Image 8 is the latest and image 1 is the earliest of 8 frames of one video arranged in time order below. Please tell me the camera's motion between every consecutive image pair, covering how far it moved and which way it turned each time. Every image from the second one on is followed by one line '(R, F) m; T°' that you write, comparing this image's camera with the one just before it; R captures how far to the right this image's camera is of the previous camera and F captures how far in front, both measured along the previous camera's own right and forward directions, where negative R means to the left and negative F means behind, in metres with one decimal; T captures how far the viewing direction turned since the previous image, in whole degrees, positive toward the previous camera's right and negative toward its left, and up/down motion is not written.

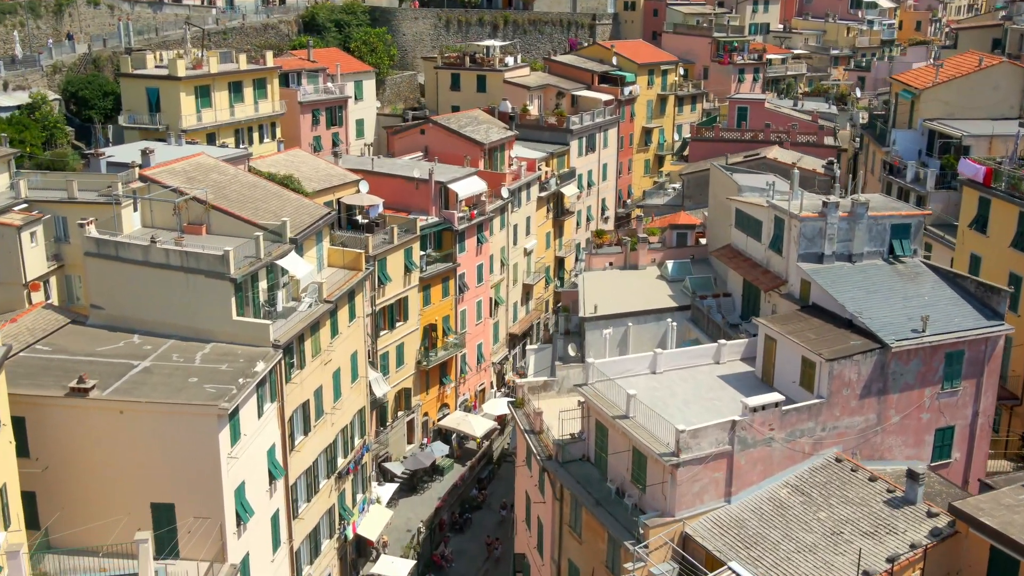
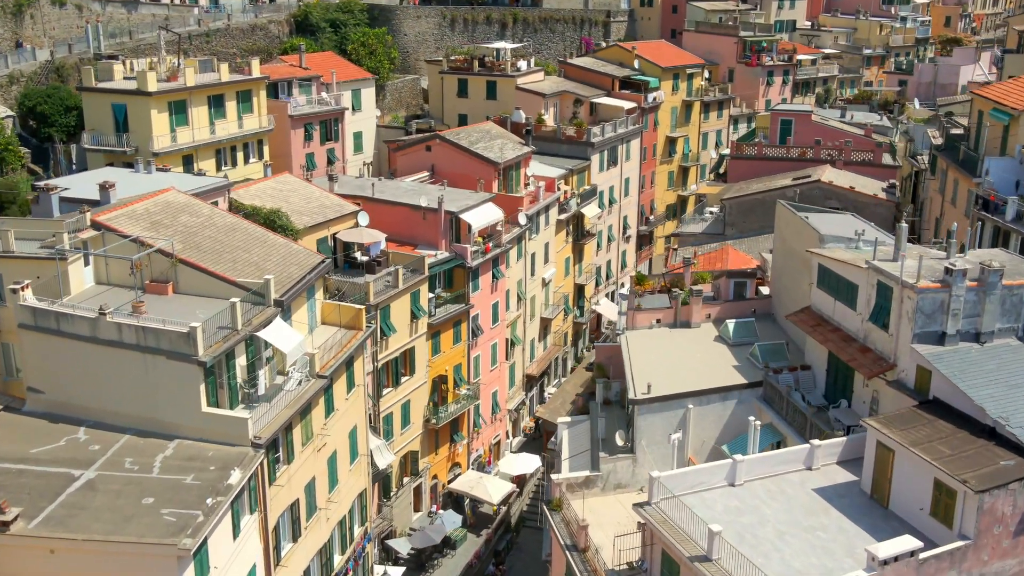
(-1.2, +7.2) m; 0°
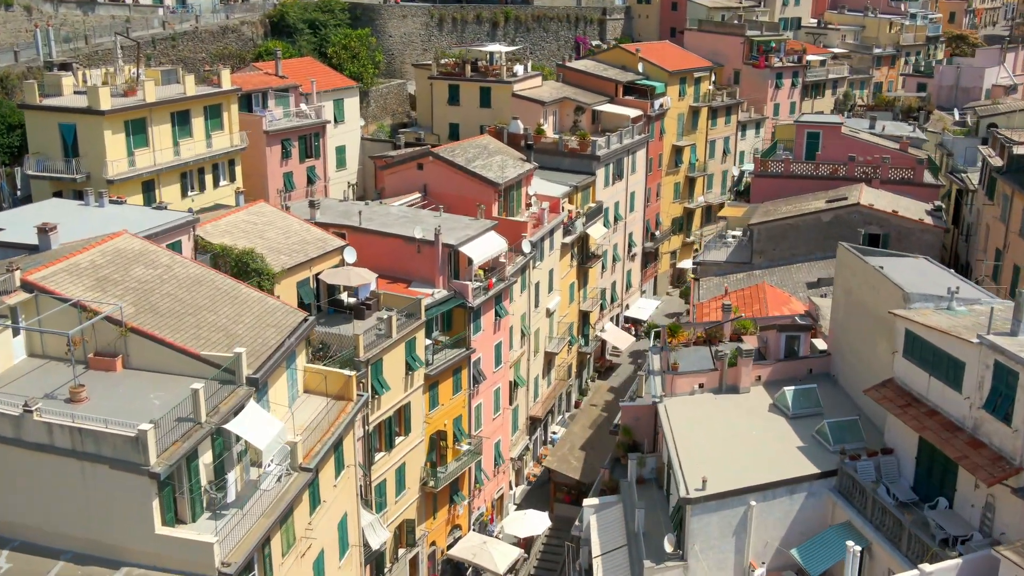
(-1.2, +5.8) m; +1°
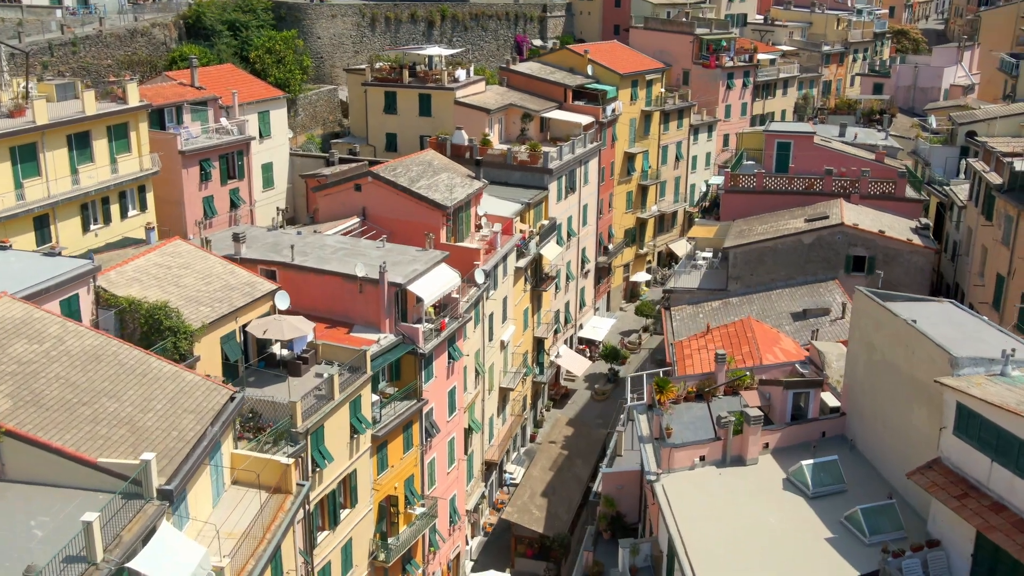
(-0.9, +5.1) m; +4°
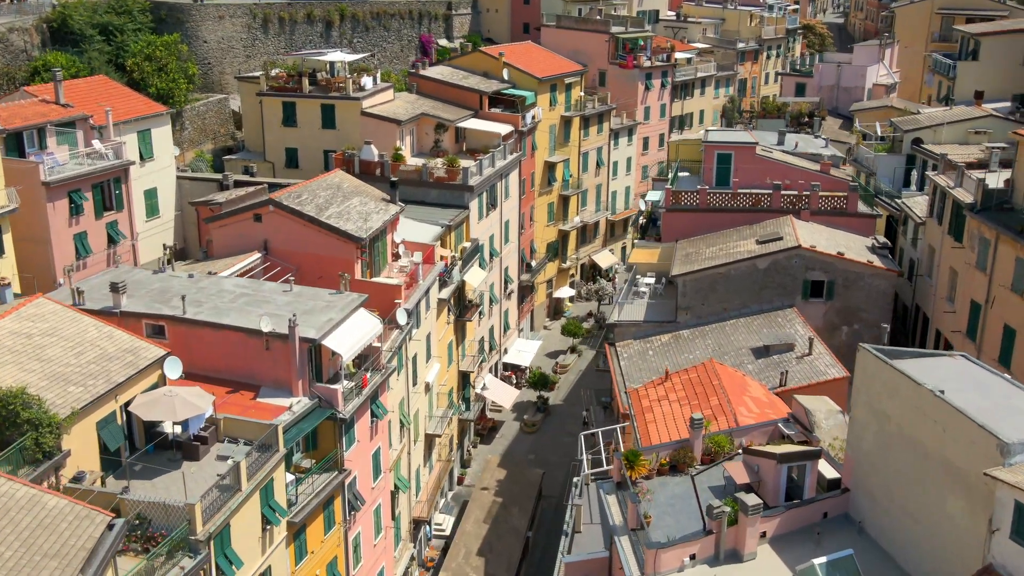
(-1.0, +5.0) m; +6°
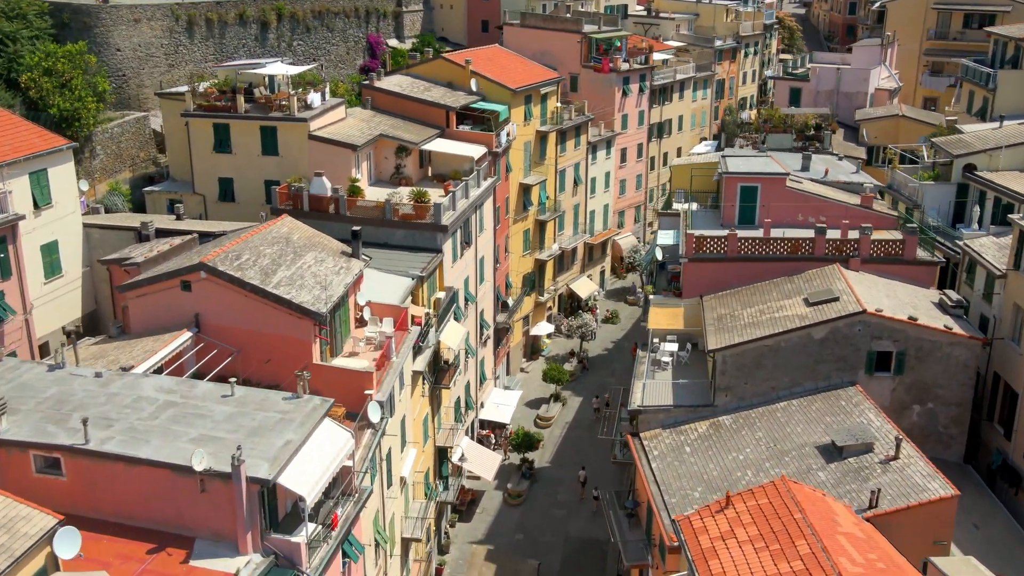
(-1.9, +8.2) m; +4°
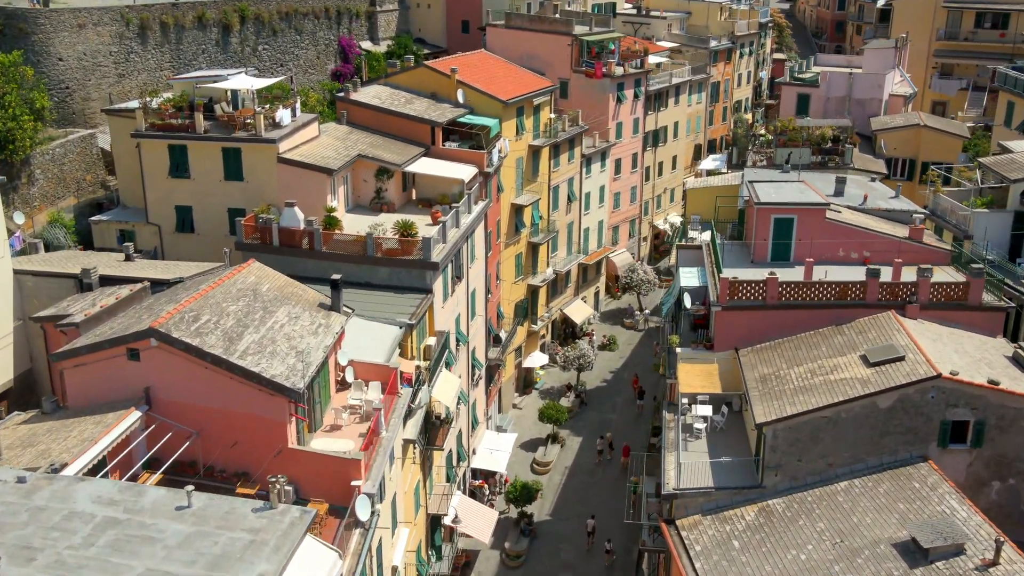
(-1.2, +5.2) m; +2°
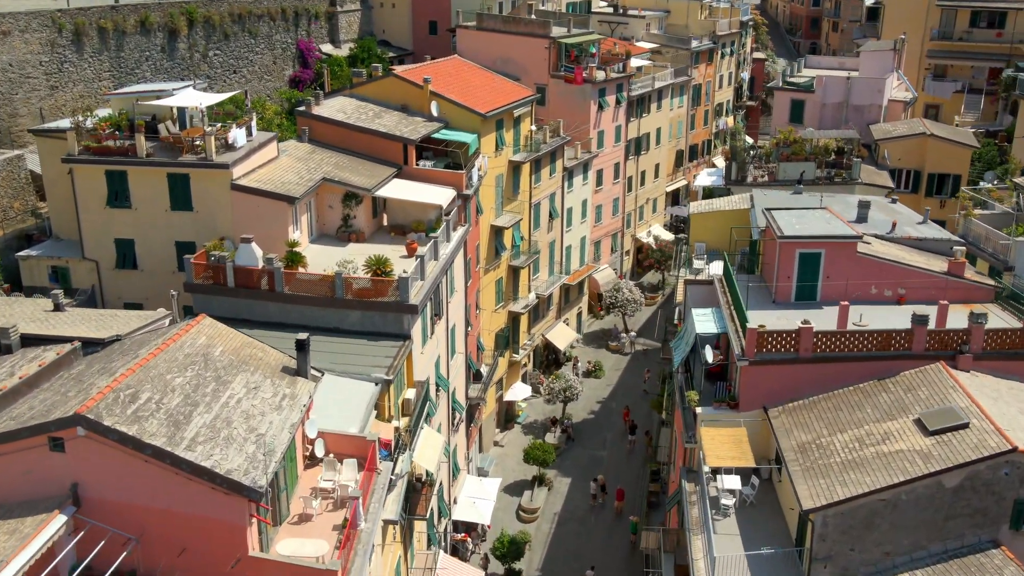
(-1.0, +4.5) m; +2°
